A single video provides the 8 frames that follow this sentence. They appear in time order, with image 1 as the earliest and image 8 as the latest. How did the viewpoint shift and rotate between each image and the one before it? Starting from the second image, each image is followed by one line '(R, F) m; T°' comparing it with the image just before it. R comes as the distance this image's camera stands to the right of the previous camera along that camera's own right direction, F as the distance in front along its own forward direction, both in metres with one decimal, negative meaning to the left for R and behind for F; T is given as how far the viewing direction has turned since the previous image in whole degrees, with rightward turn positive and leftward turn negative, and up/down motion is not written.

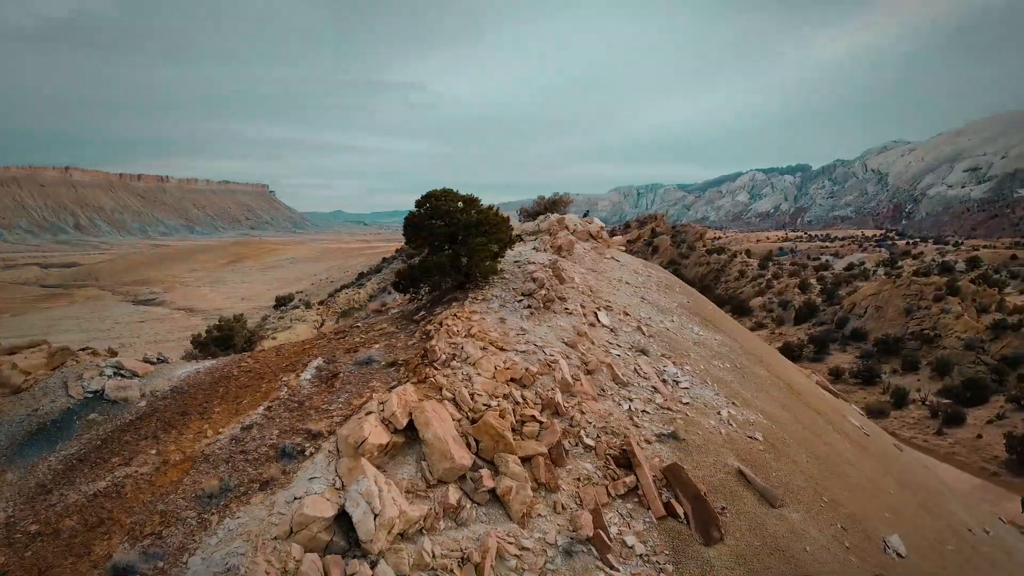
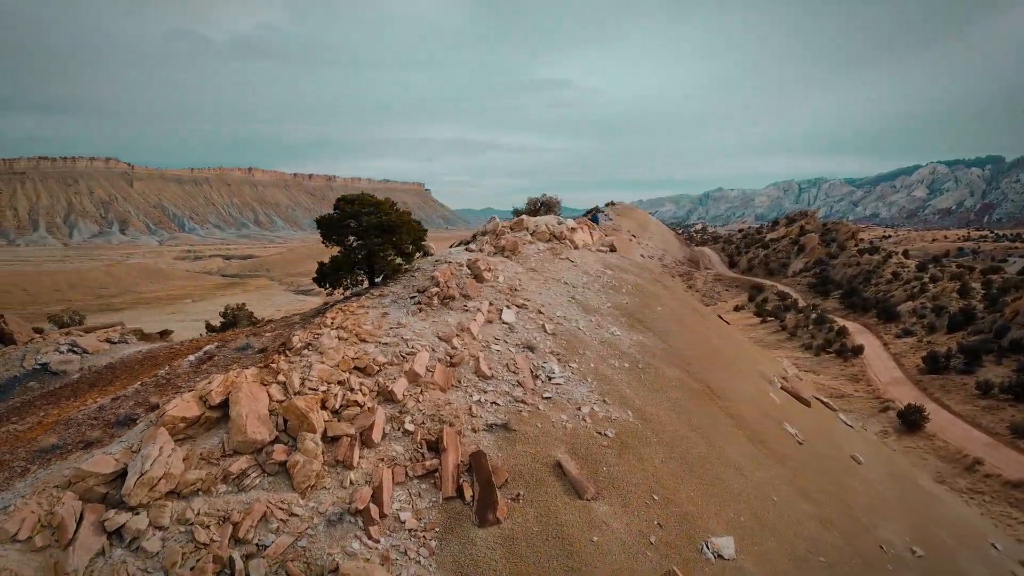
(+2.1, -0.2) m; -11°
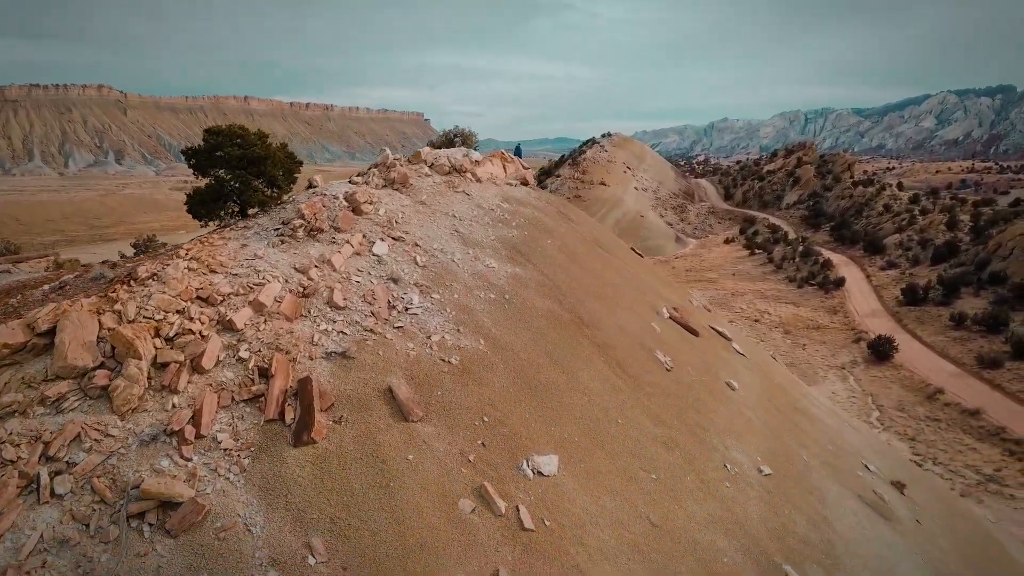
(+1.2, -0.1) m; 0°
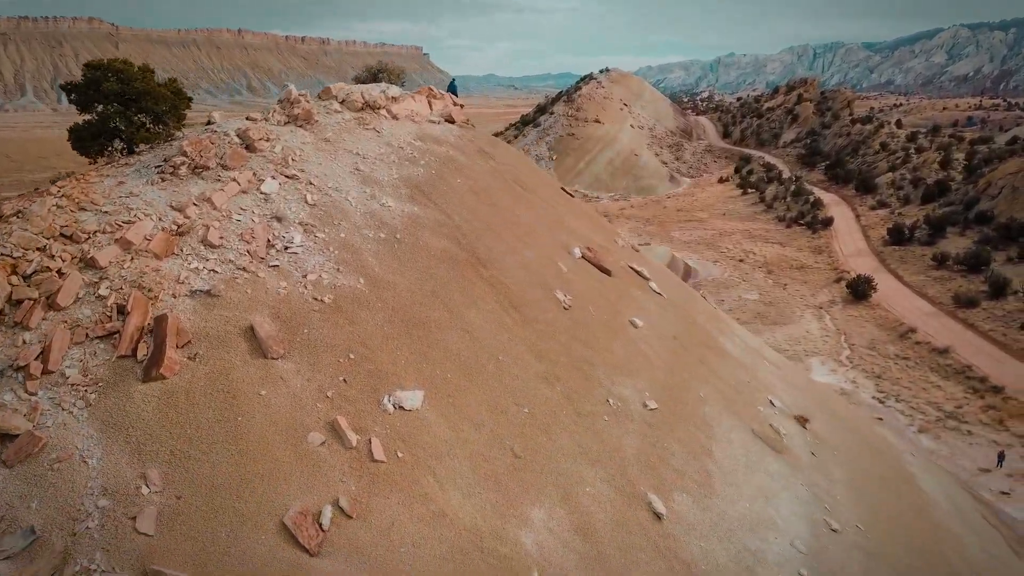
(+1.0, 0.0) m; 0°
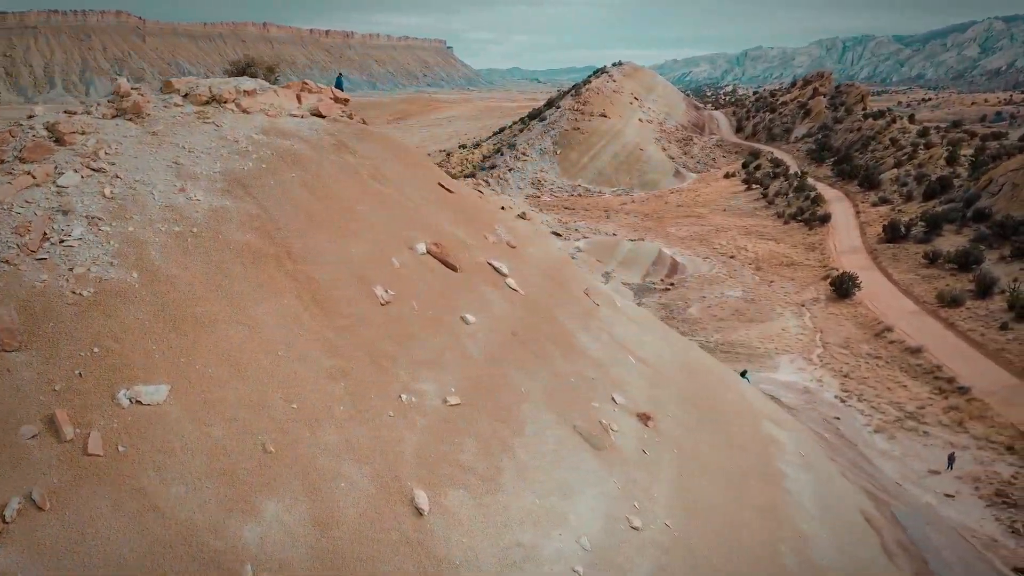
(+2.1, 0.0) m; -1°
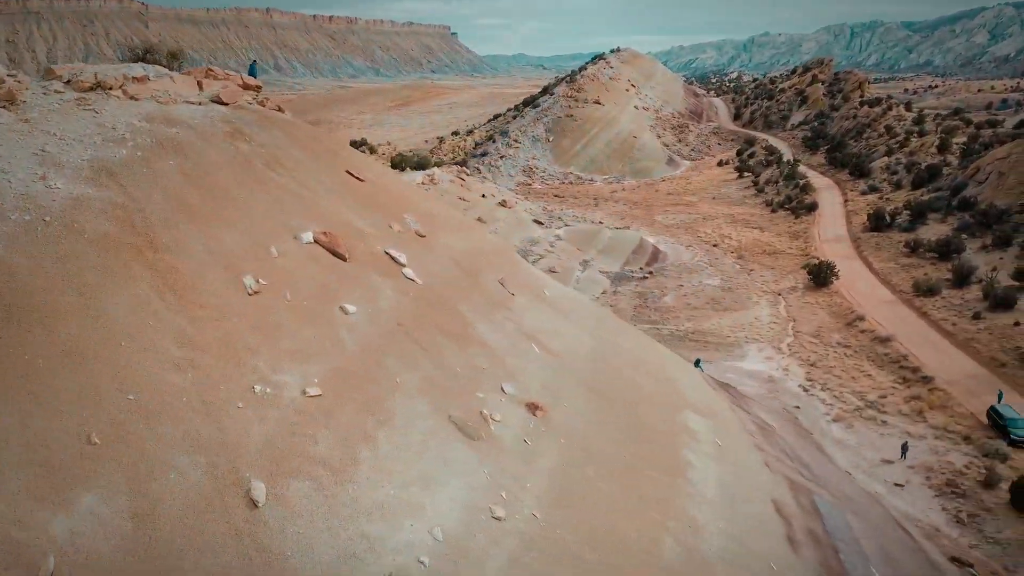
(+1.4, +0.1) m; 0°
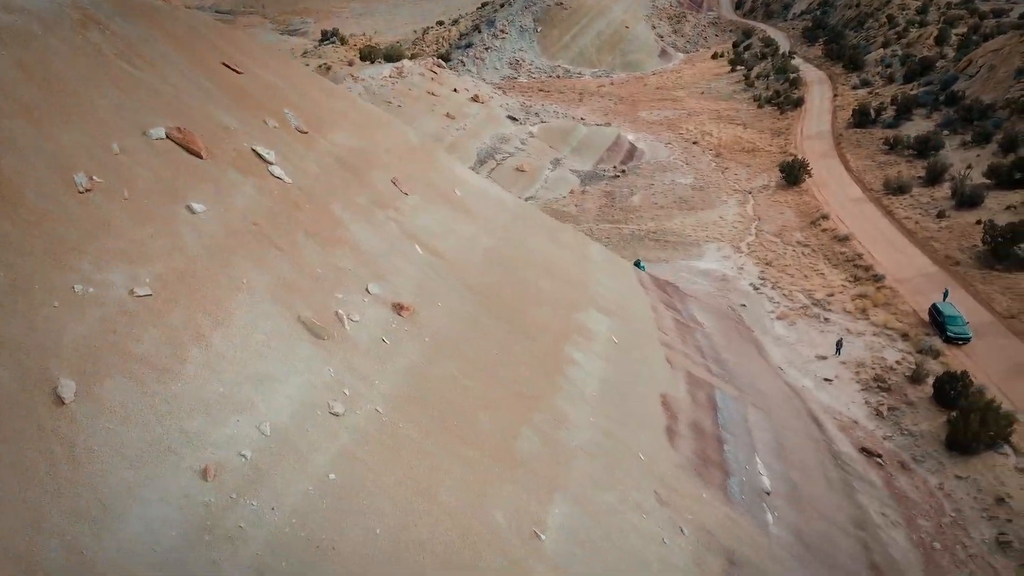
(+1.6, +0.1) m; 0°
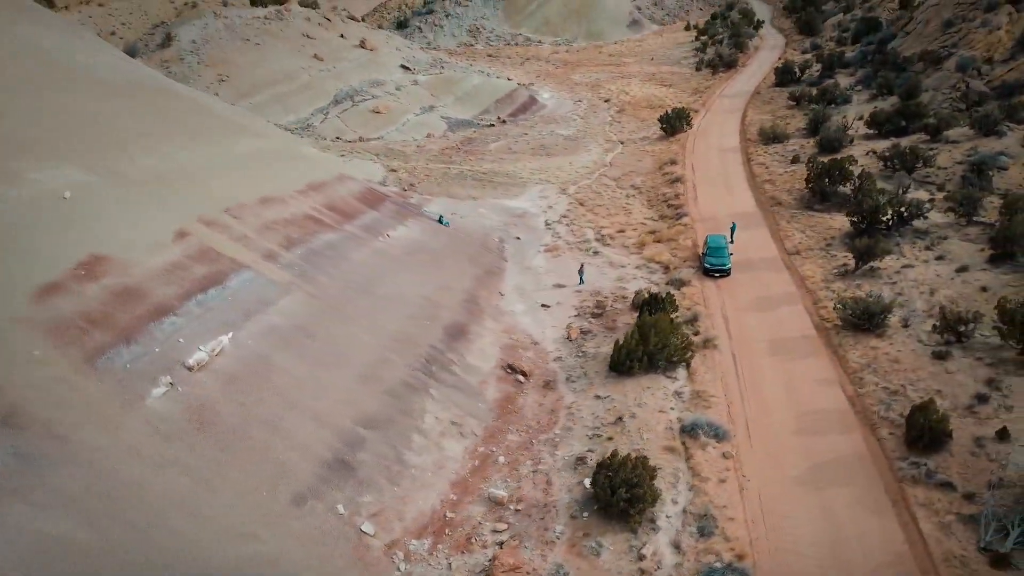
(+8.6, +1.8) m; -2°
